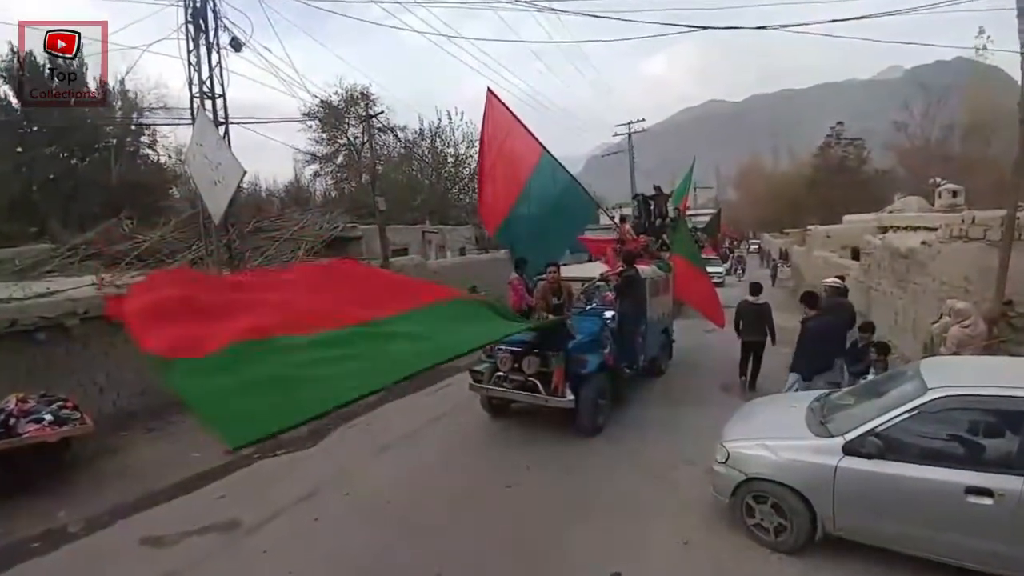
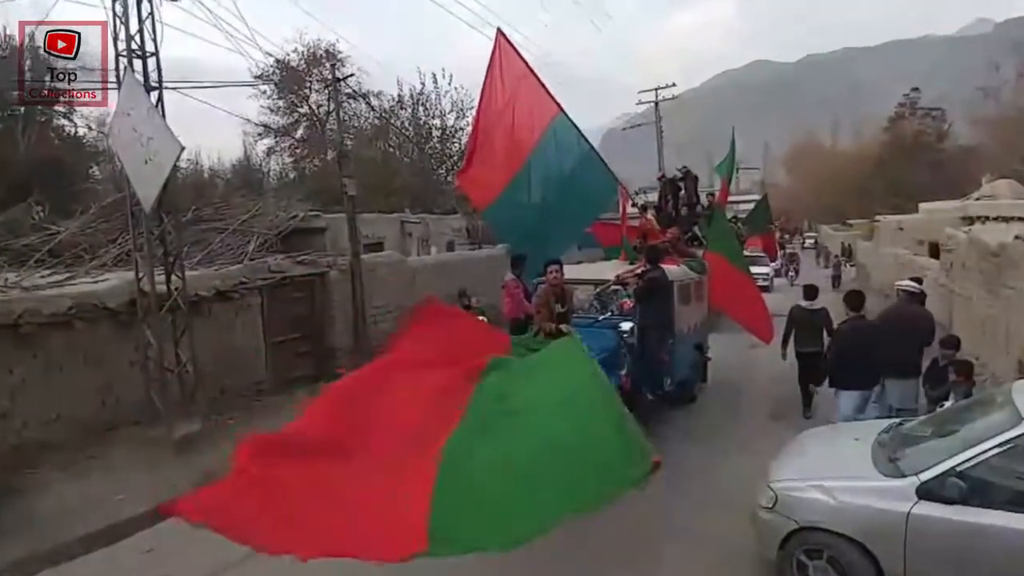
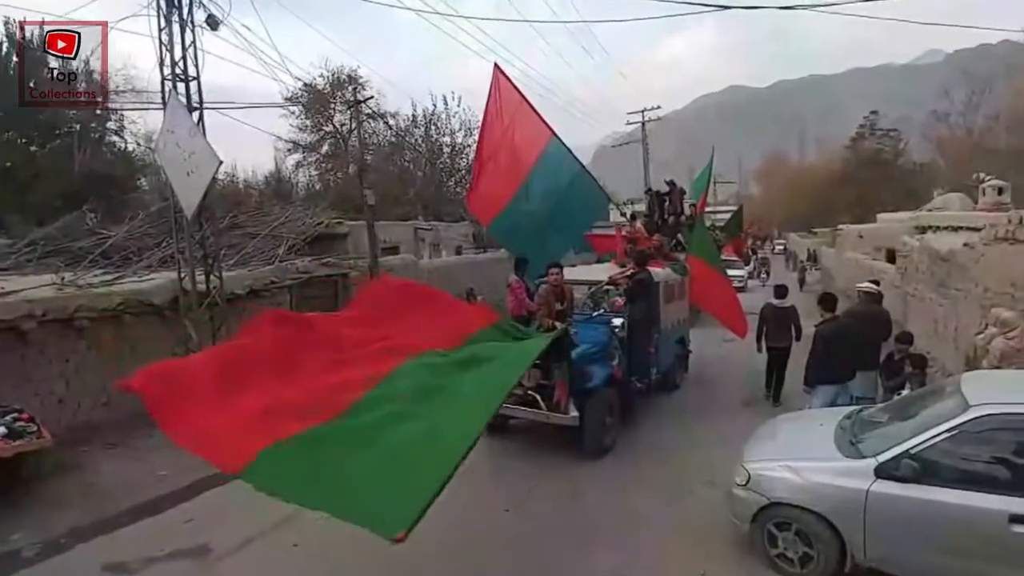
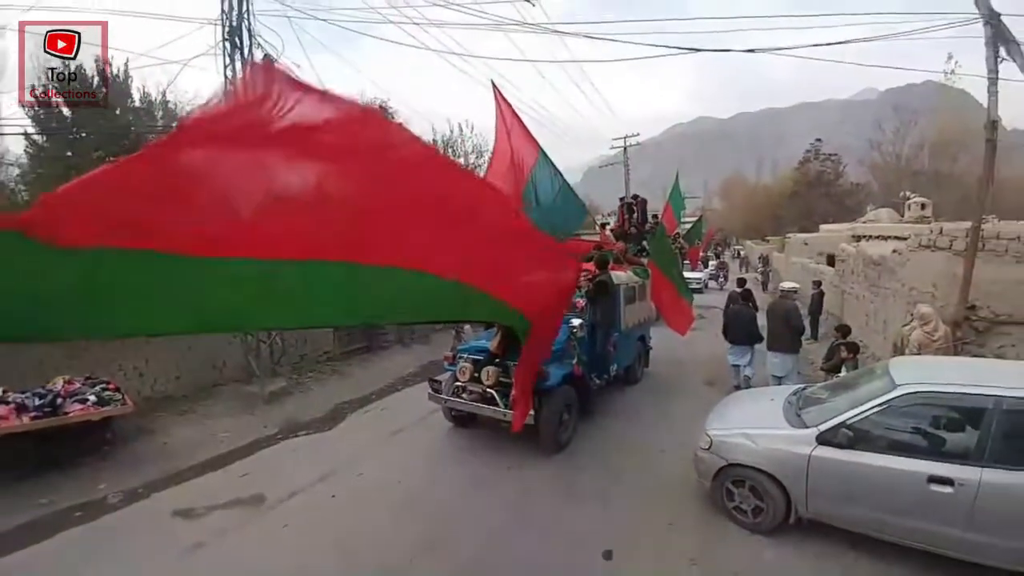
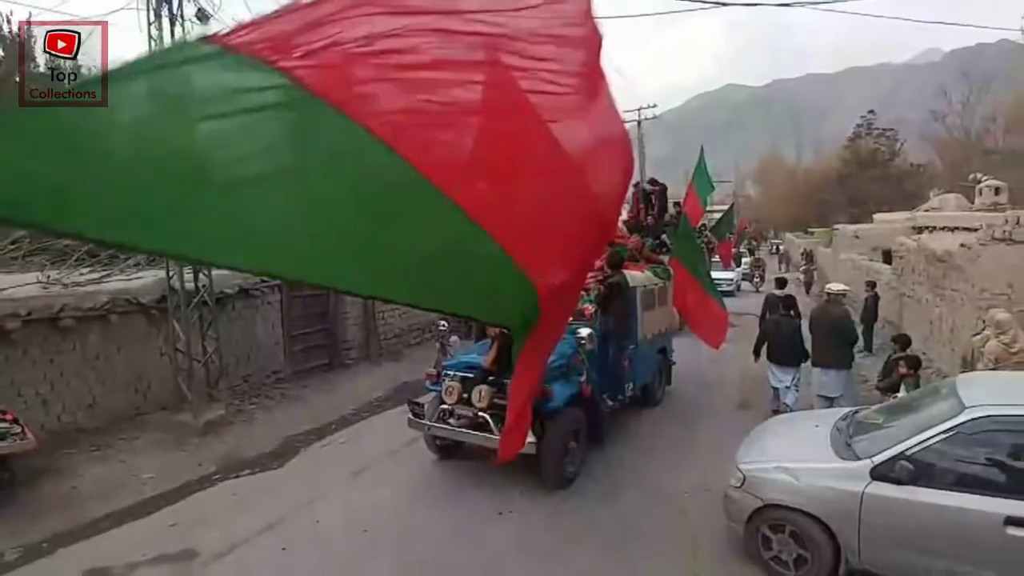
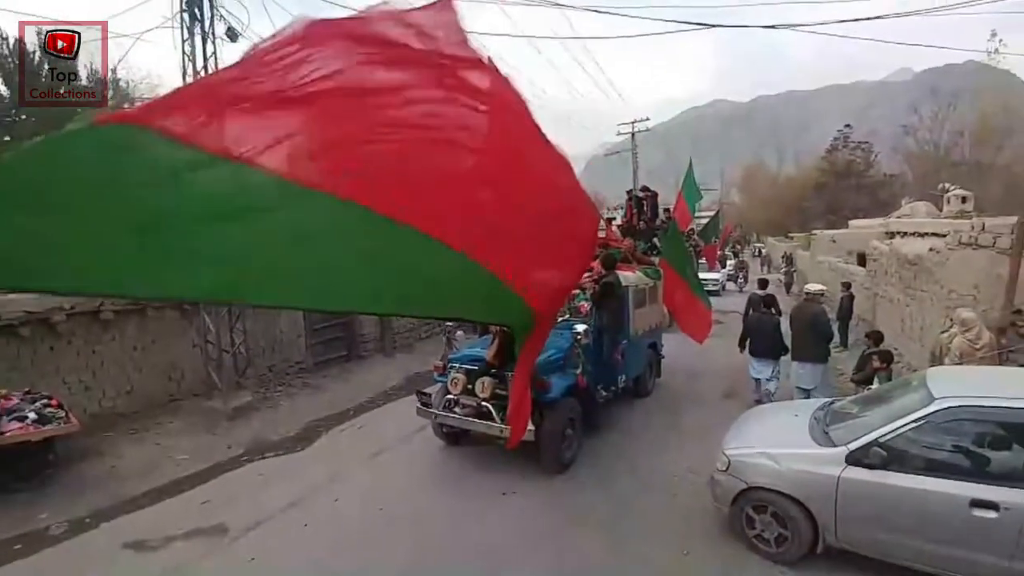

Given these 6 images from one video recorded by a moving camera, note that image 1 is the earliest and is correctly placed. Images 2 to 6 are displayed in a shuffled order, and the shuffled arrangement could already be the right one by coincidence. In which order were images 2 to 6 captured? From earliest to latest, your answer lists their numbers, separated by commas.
3, 2, 5, 6, 4
